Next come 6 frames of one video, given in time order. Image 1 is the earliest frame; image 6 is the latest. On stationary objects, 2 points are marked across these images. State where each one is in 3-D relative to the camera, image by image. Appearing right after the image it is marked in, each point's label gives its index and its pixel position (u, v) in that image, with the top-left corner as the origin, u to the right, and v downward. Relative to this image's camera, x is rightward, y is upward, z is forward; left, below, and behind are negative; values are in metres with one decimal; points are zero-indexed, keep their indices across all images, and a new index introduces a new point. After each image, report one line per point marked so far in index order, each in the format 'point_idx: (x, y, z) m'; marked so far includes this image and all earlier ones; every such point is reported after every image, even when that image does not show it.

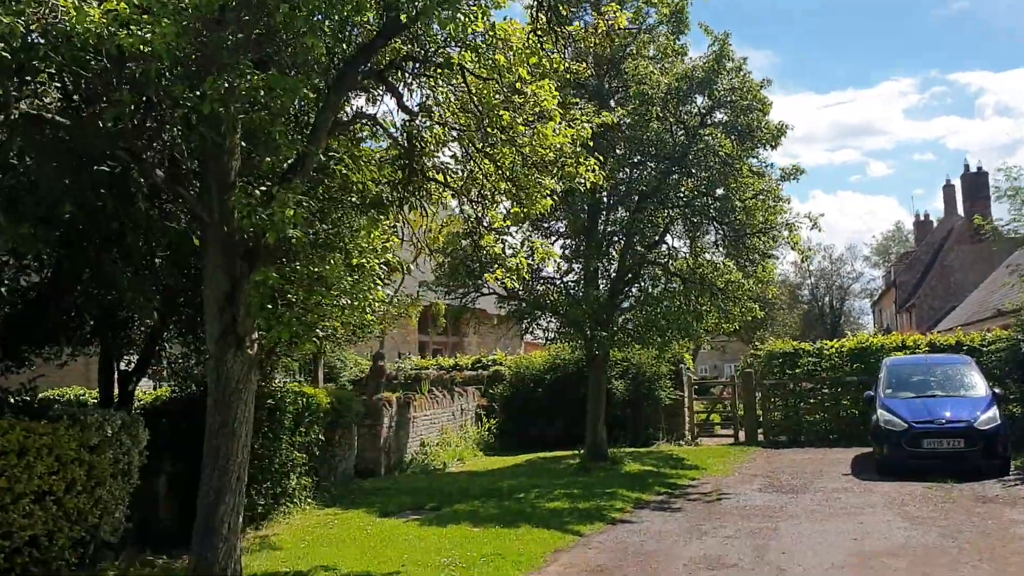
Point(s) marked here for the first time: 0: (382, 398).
0: (-1.9, -1.6, +14.9) m
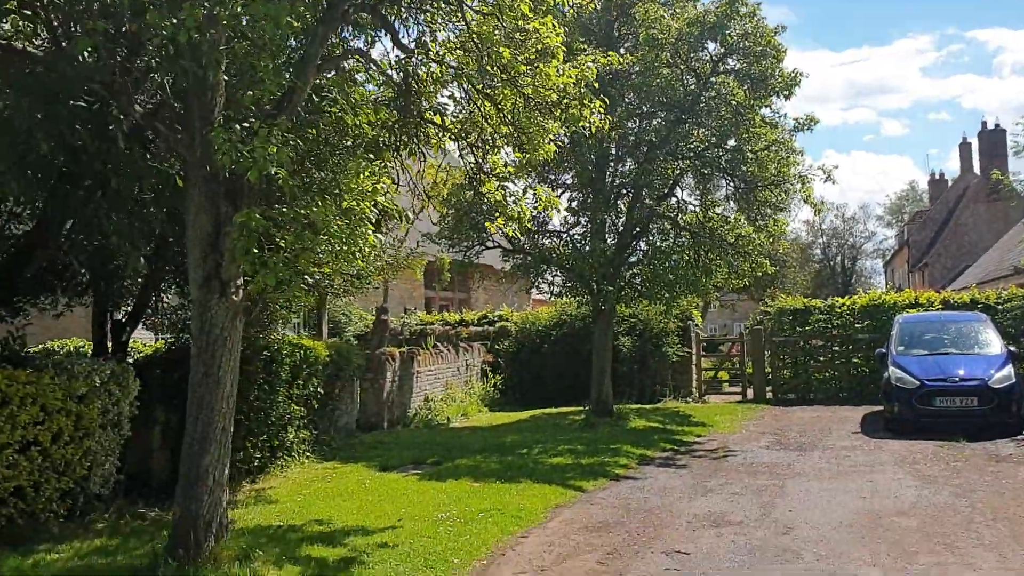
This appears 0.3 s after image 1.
0: (-1.9, -0.9, +14.6) m
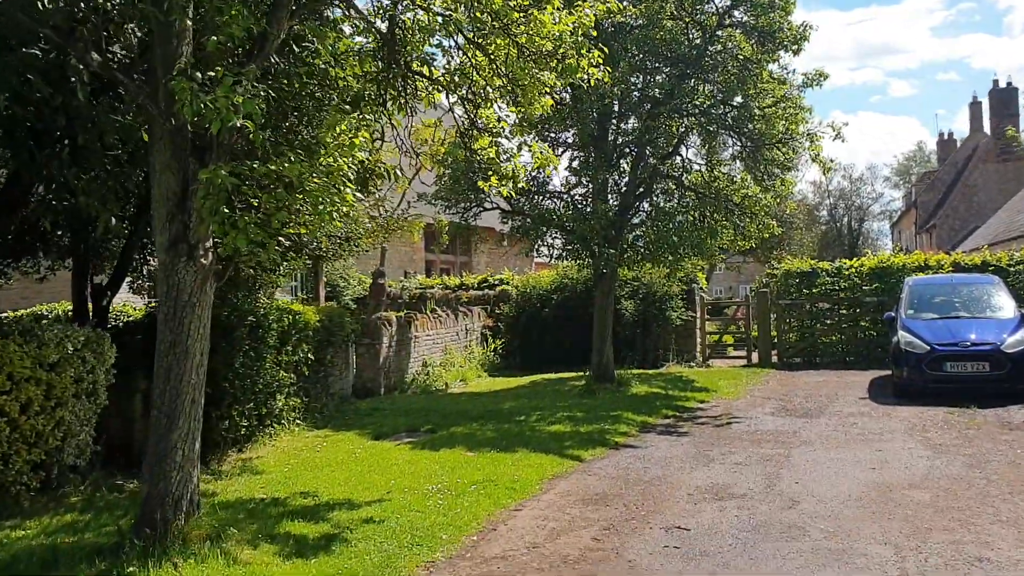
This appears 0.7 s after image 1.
0: (-1.9, -0.4, +14.3) m
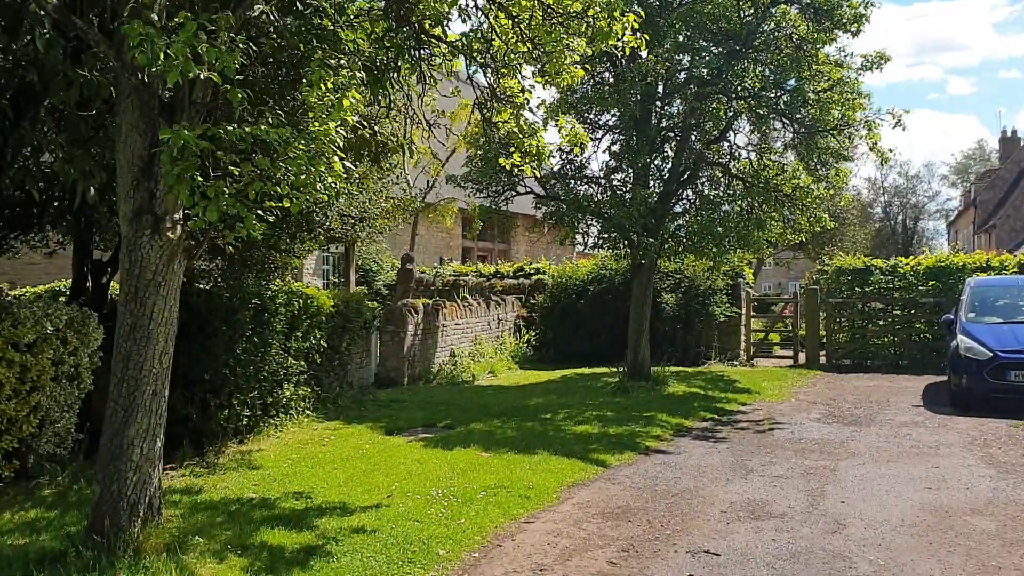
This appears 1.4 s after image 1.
0: (-1.4, -0.2, +13.7) m
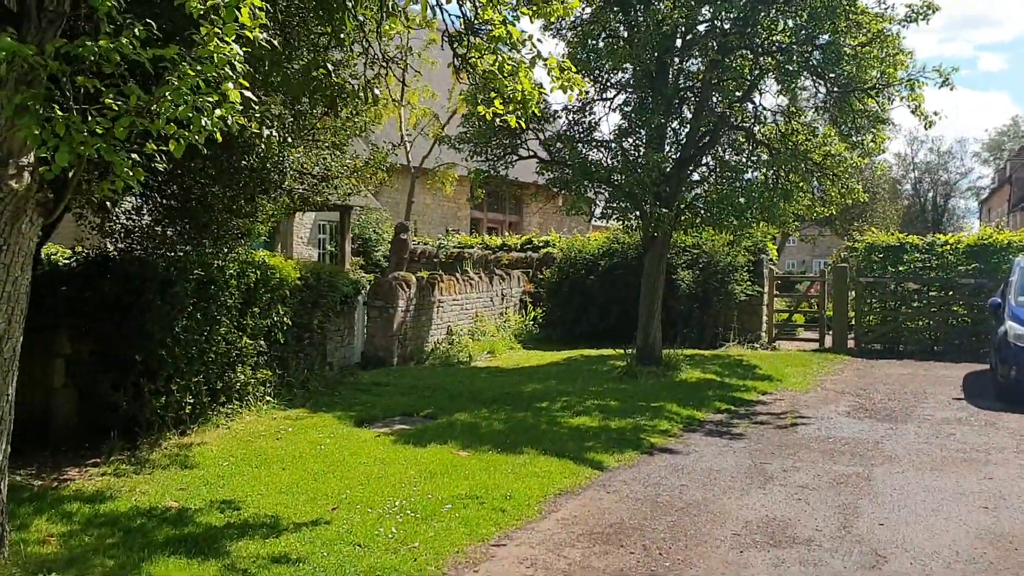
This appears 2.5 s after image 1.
0: (-1.4, +0.2, +12.6) m
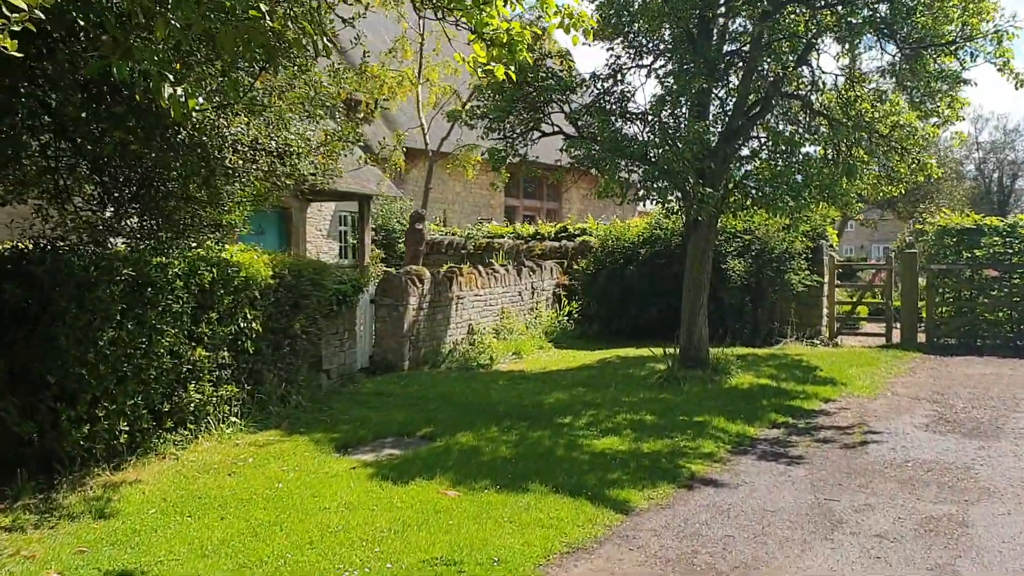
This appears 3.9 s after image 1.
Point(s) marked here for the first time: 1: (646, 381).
0: (-1.2, +0.2, +11.2) m
1: (+1.4, -1.0, +10.3) m
